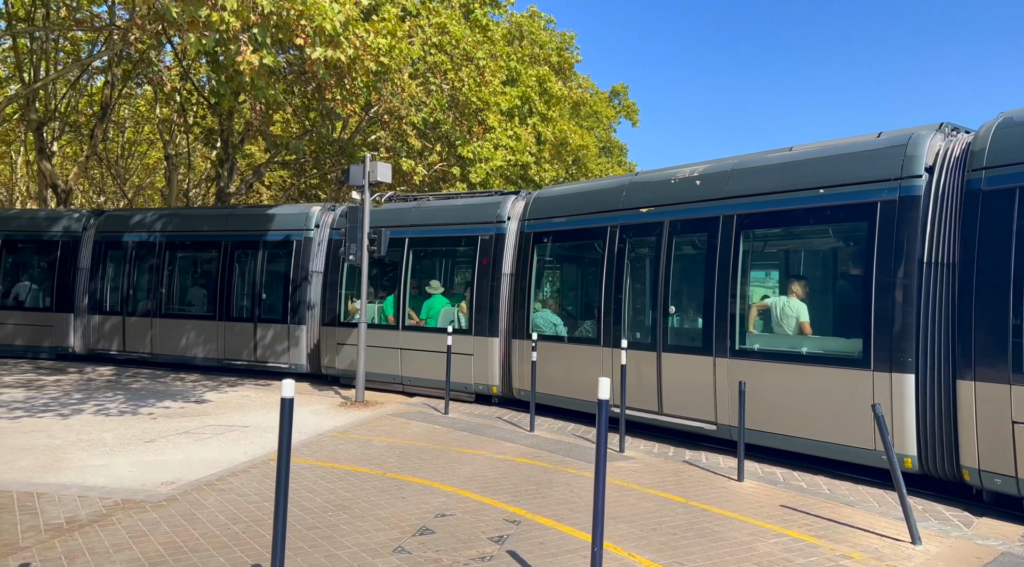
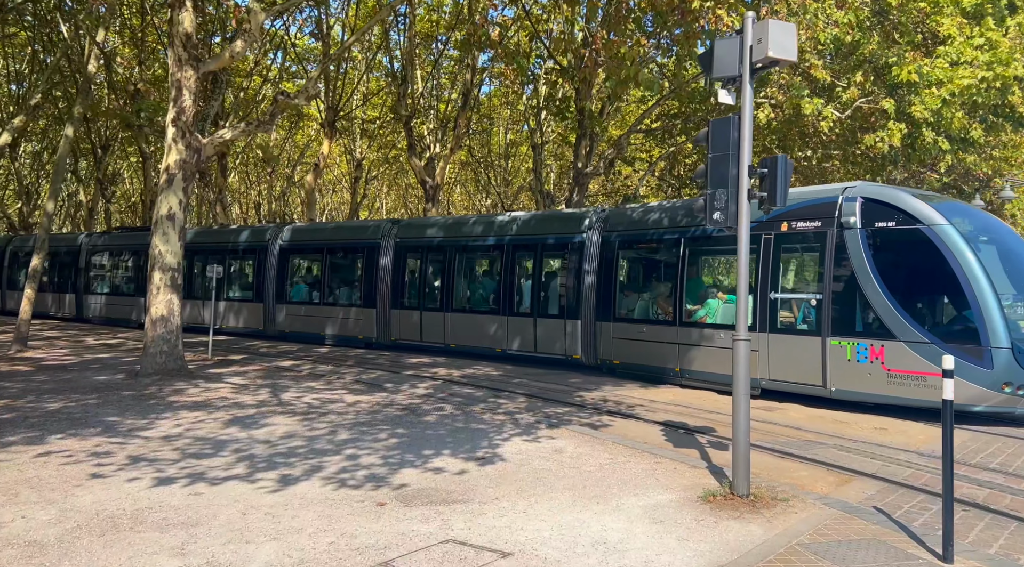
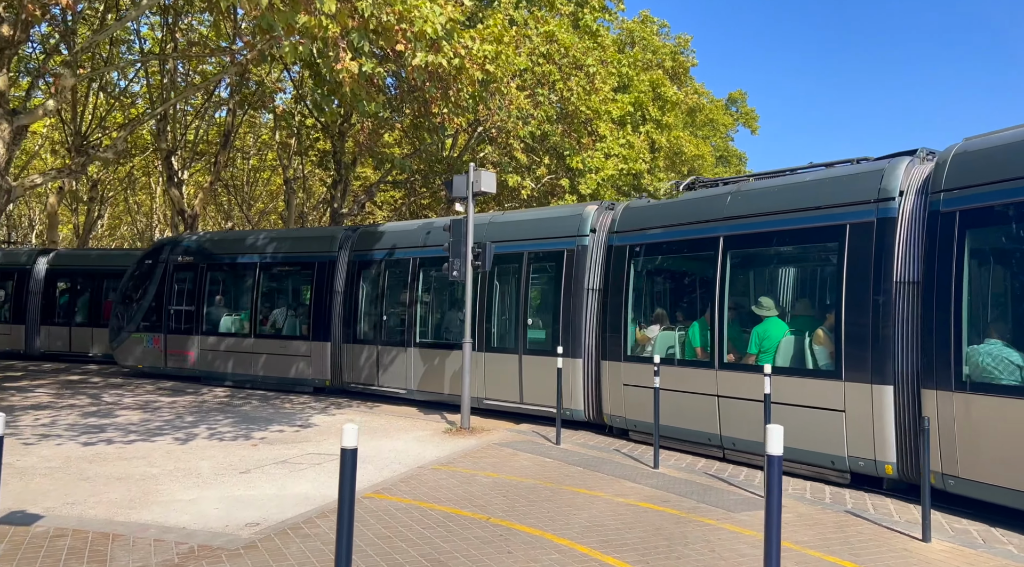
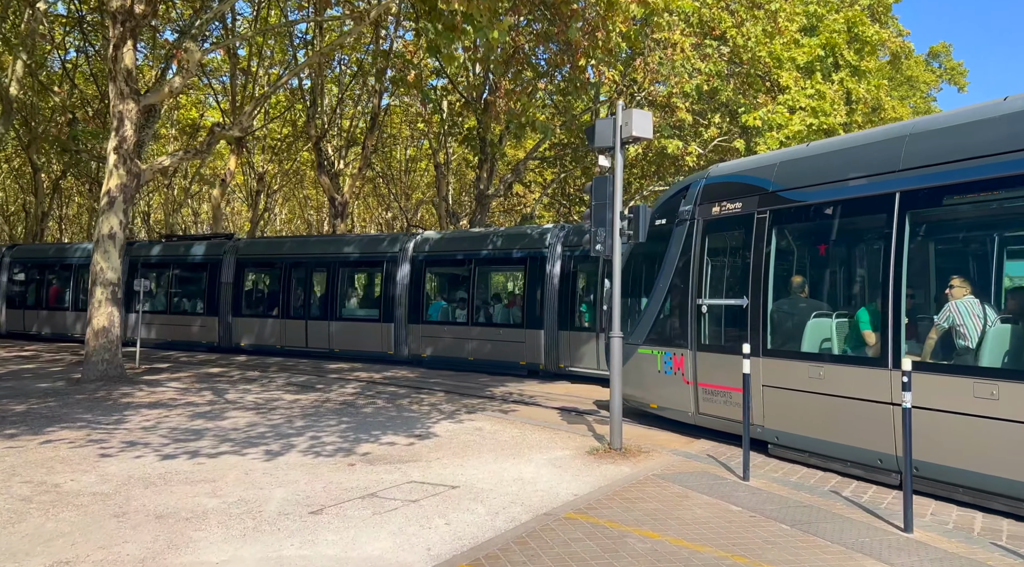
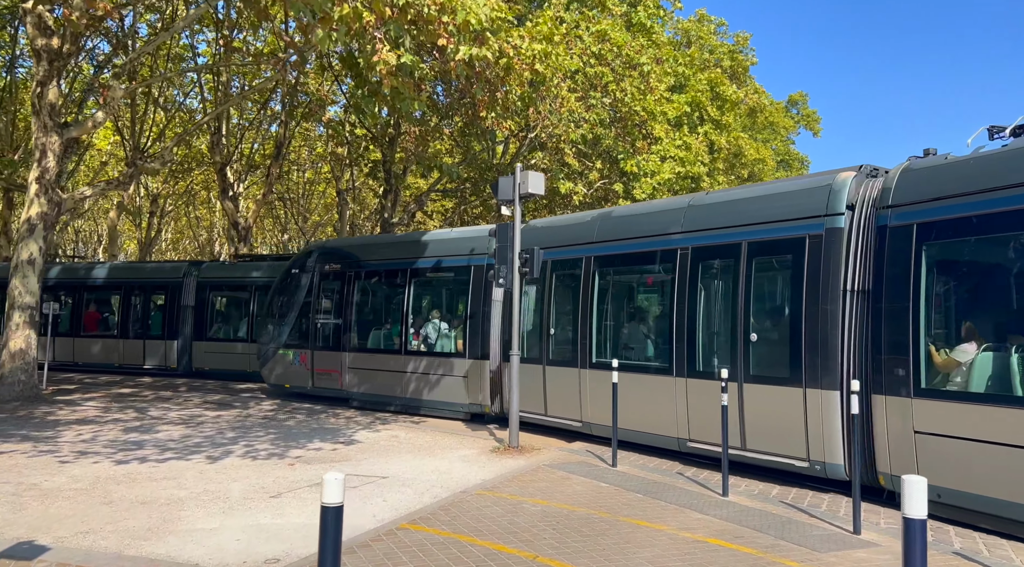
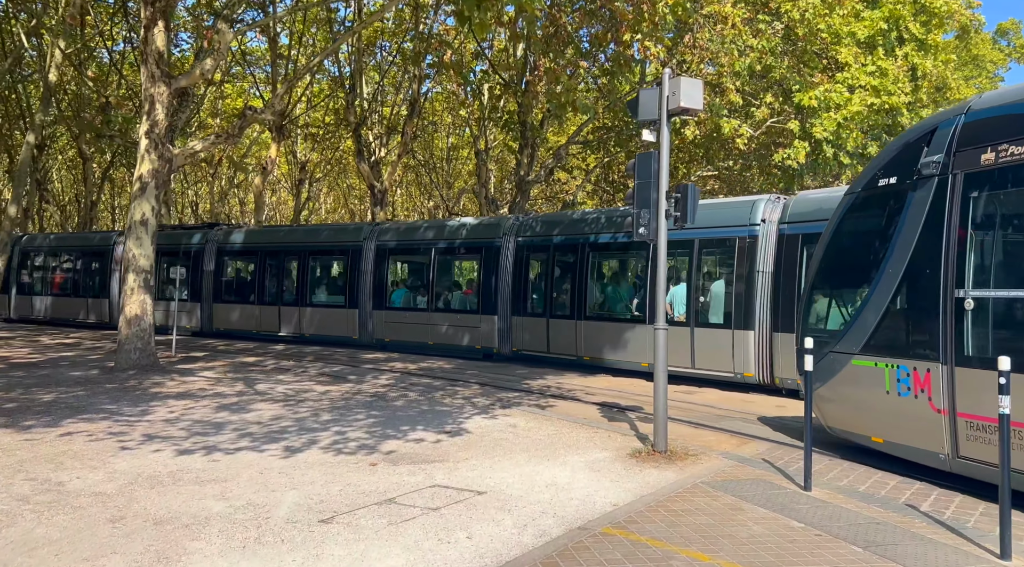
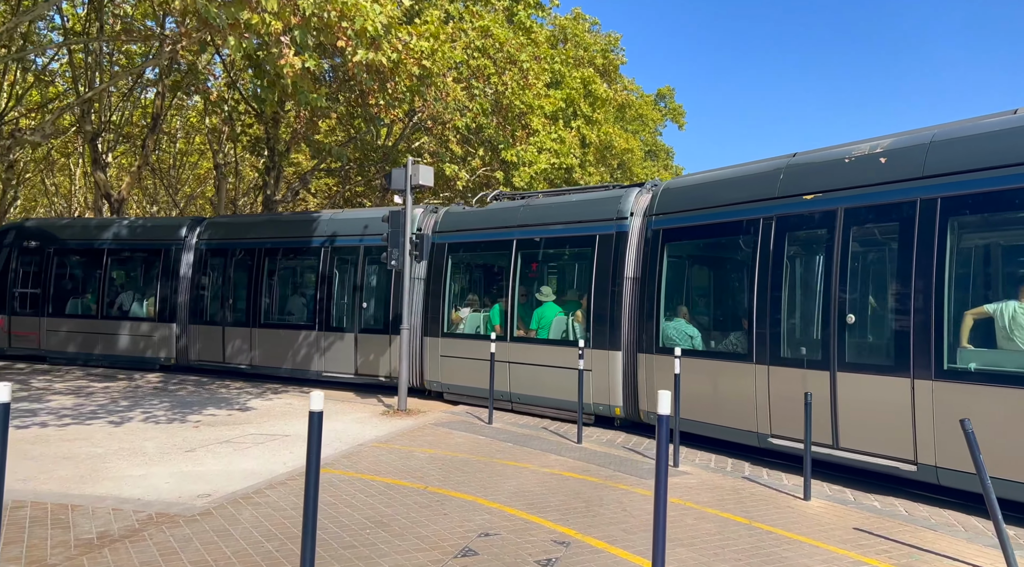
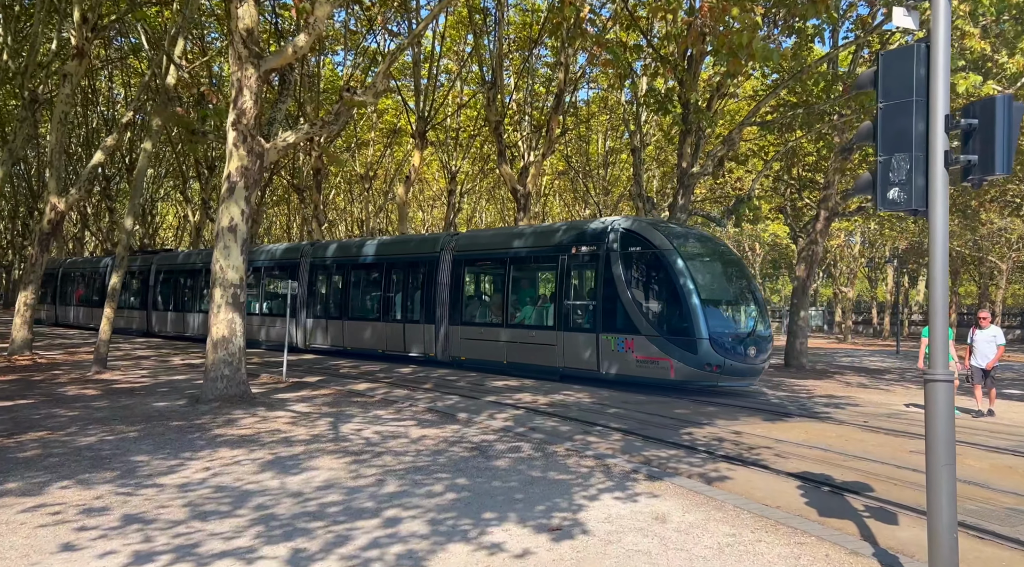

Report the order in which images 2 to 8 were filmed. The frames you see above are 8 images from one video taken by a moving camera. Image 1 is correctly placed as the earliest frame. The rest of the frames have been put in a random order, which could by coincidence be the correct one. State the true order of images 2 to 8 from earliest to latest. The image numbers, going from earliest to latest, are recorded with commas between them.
7, 3, 5, 4, 6, 2, 8
